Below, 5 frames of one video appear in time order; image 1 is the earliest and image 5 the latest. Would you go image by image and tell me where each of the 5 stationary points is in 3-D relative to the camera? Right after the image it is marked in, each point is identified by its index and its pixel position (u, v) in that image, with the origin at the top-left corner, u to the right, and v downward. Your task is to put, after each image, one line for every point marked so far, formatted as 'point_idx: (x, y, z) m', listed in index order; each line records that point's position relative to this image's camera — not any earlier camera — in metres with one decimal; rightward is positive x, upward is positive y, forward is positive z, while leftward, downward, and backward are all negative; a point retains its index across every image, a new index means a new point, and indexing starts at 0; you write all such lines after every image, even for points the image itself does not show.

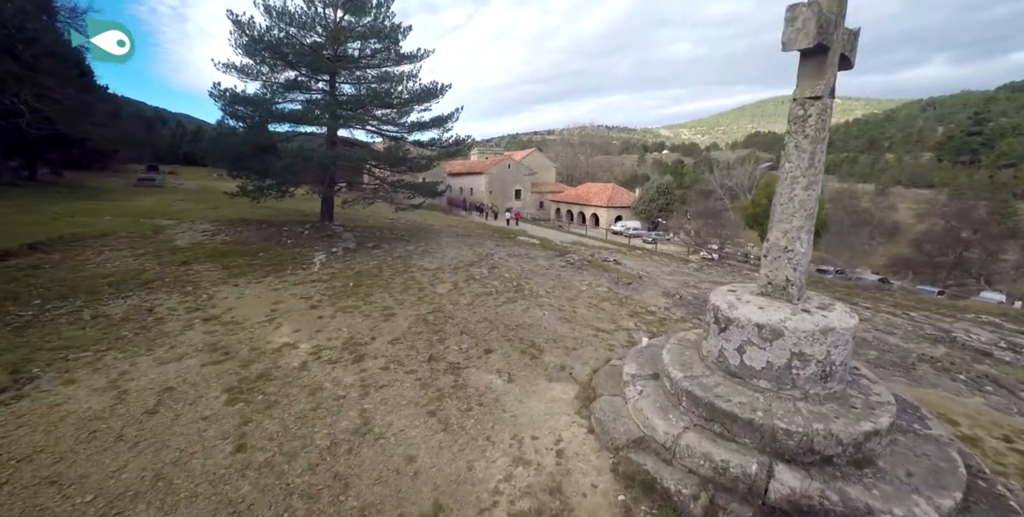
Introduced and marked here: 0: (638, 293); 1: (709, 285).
0: (+3.5, -1.0, +10.2) m
1: (+6.6, -0.9, +12.2) m
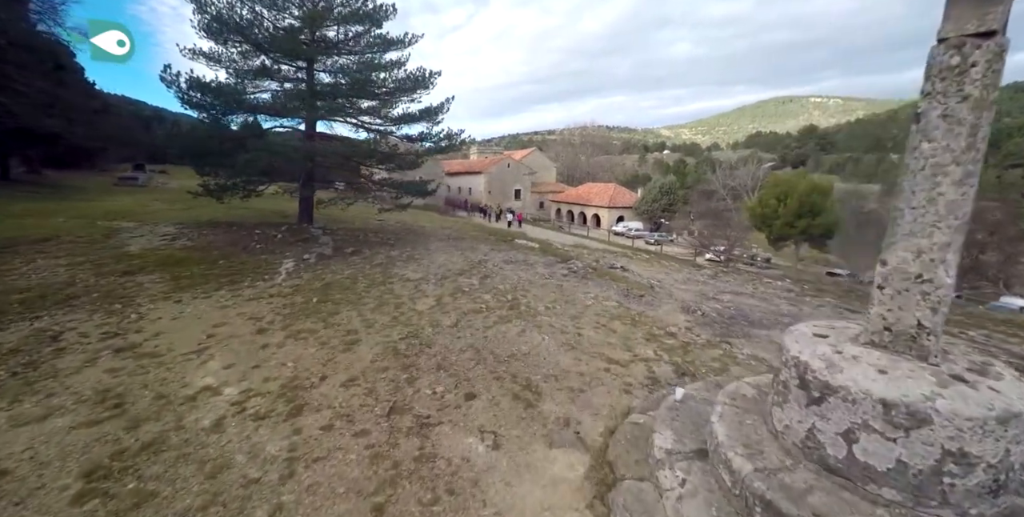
0: (+3.4, -1.2, +8.8) m
1: (+6.4, -1.1, +10.8) m
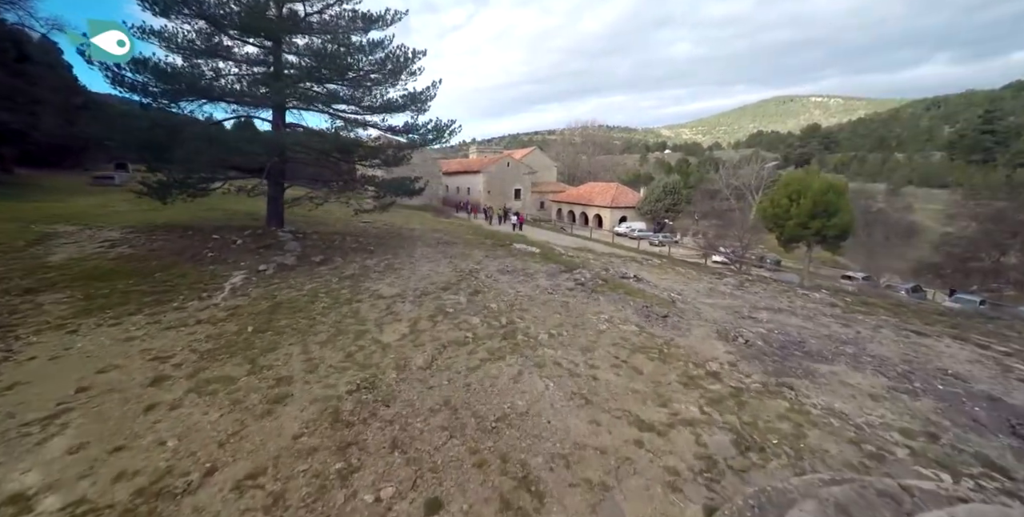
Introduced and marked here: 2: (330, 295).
0: (+3.3, -1.5, +7.0) m
1: (+6.3, -1.4, +9.0) m
2: (-3.9, -0.8, +7.8) m
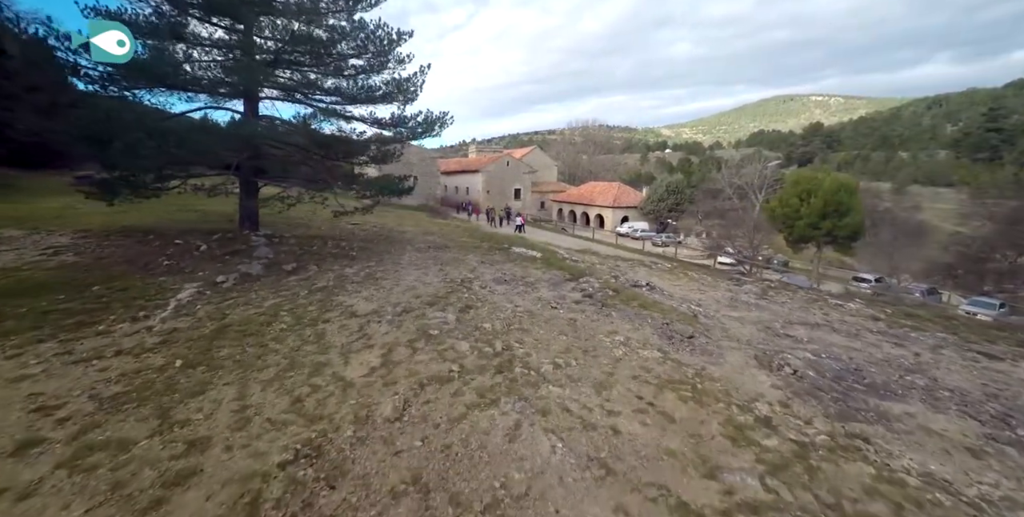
0: (+3.2, -1.7, +5.8) m
1: (+6.3, -1.6, +7.8) m
2: (-3.9, -1.0, +6.6) m
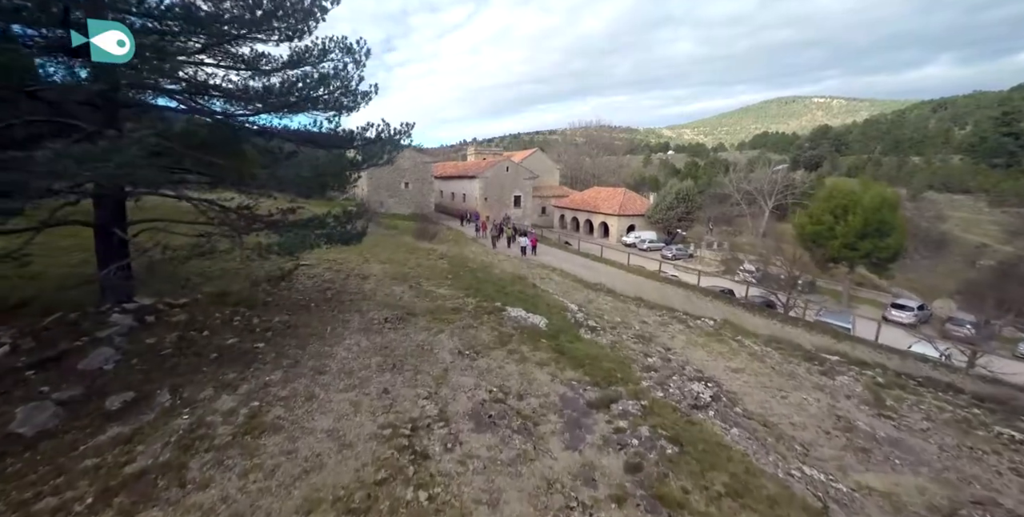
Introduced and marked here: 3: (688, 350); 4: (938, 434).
0: (+3.1, -3.6, +2.1) m
1: (+6.1, -3.5, +4.1) m
2: (-4.1, -2.8, +2.9) m
3: (+4.9, -2.5, +10.2) m
4: (+7.8, -3.2, +6.7) m
